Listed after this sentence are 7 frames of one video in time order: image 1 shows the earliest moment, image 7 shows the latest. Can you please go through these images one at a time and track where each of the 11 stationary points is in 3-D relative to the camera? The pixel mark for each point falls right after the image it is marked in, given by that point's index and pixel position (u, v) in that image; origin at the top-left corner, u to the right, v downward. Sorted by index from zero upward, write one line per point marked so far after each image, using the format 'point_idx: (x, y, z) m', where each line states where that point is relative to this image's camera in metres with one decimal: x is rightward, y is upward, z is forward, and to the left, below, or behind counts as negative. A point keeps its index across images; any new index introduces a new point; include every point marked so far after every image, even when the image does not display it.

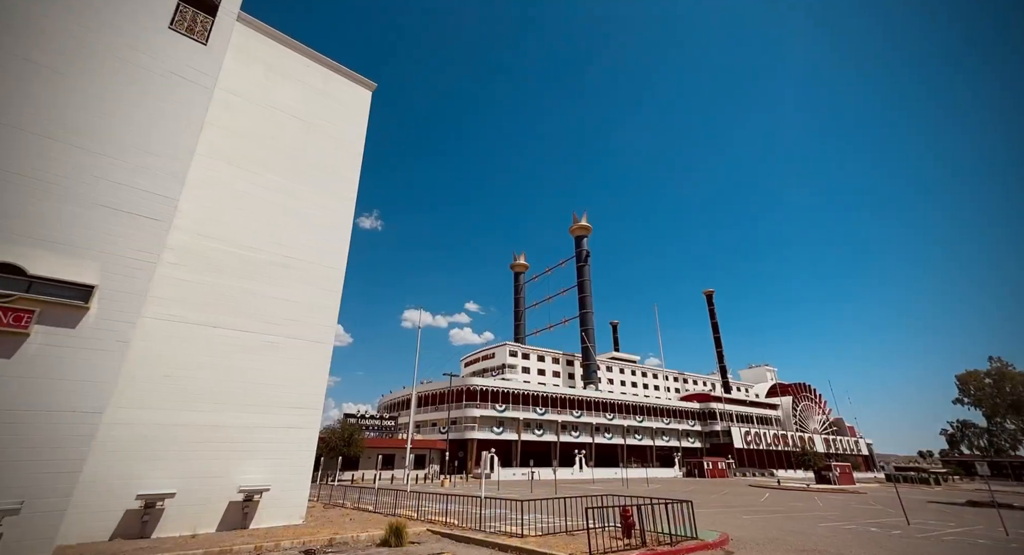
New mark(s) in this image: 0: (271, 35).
0: (-10.7, +10.7, +19.8) m
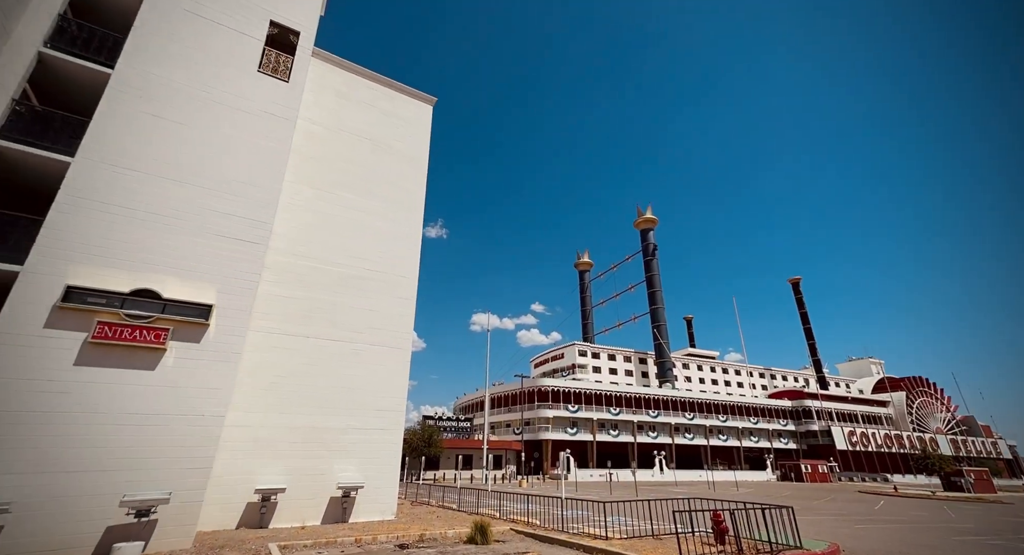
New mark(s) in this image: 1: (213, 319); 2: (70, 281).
0: (-8.1, +10.1, +21.8) m
1: (-9.0, -1.2, +13.2) m
2: (-11.4, -0.1, +11.4) m
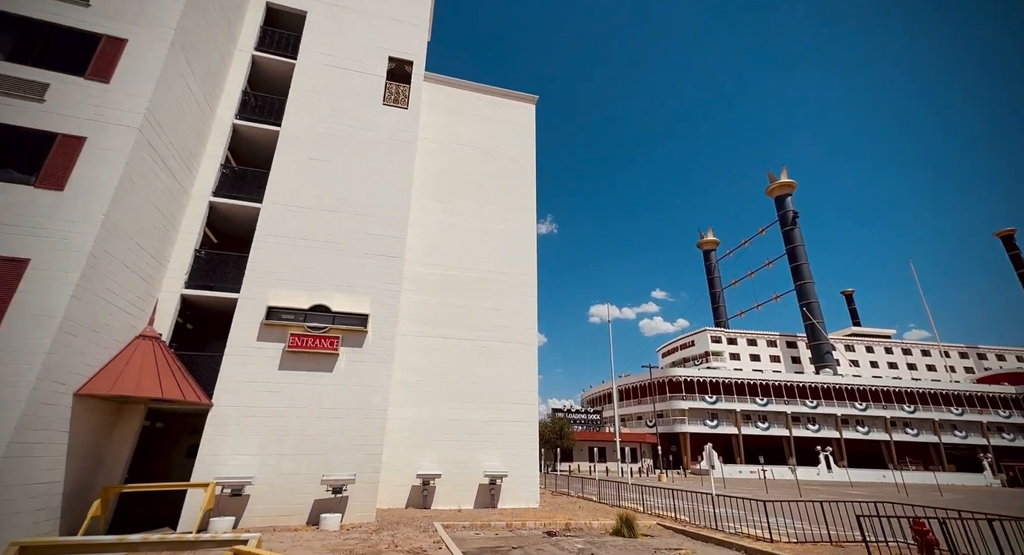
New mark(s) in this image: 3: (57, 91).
0: (-3.1, +9.9, +23.9) m
1: (-4.9, -1.6, +15.7) m
2: (-7.8, -0.8, +14.6) m
3: (-11.7, +4.8, +12.1) m
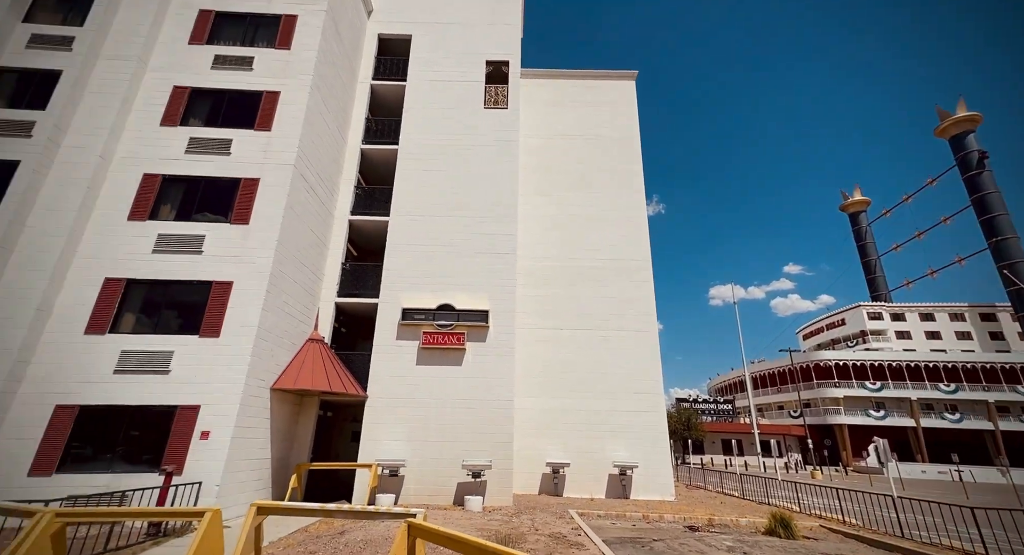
0: (+1.9, +10.4, +24.2) m
1: (-0.7, -1.5, +16.8) m
2: (-3.9, -0.9, +16.4) m
3: (-8.7, +4.2, +14.8) m
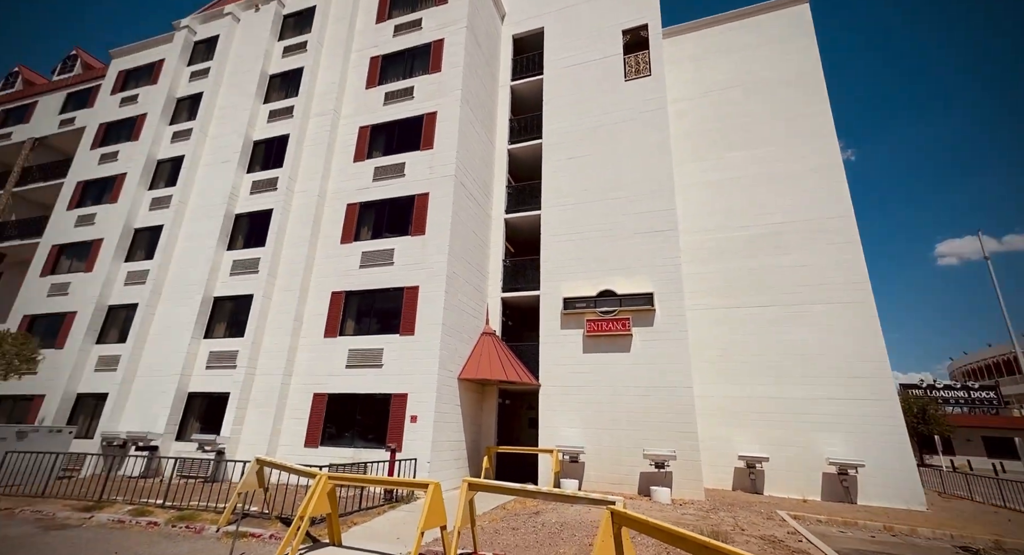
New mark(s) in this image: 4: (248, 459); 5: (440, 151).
0: (+8.8, +11.5, +21.9) m
1: (+5.0, -0.9, +15.9) m
2: (+1.8, -0.6, +16.6) m
3: (-3.7, +4.0, +16.9) m
4: (-8.0, -5.6, +14.6) m
5: (-2.5, +4.4, +16.5) m
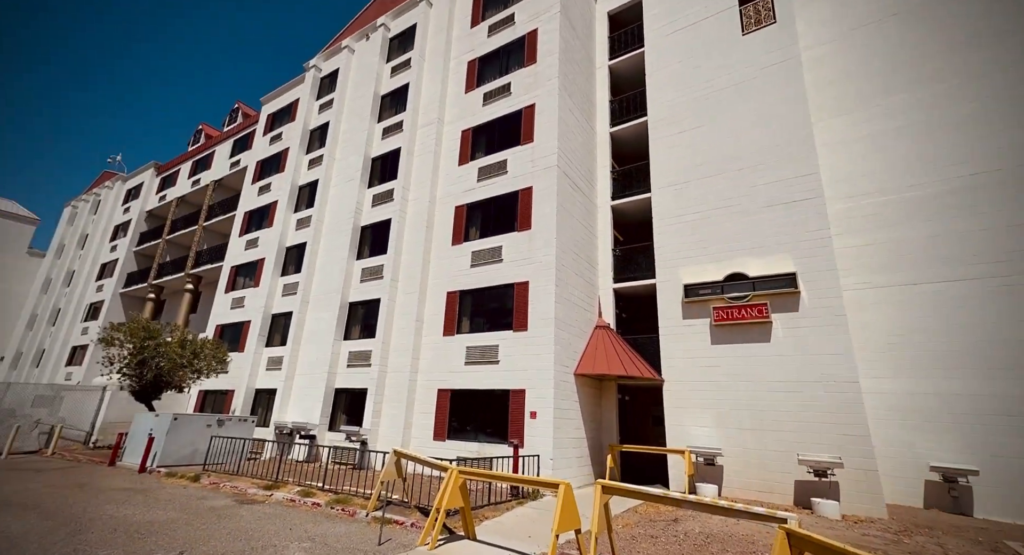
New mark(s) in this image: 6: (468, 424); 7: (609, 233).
0: (+12.8, +12.5, +18.7) m
1: (+8.5, -0.2, +13.8) m
2: (+5.6, -0.1, +15.3) m
3: (-0.1, +4.2, +16.8) m
4: (-4.1, -5.8, +15.6) m
5: (+1.0, +4.6, +16.2) m
6: (-1.4, -4.5, +14.5) m
7: (+3.7, +1.6, +17.5) m
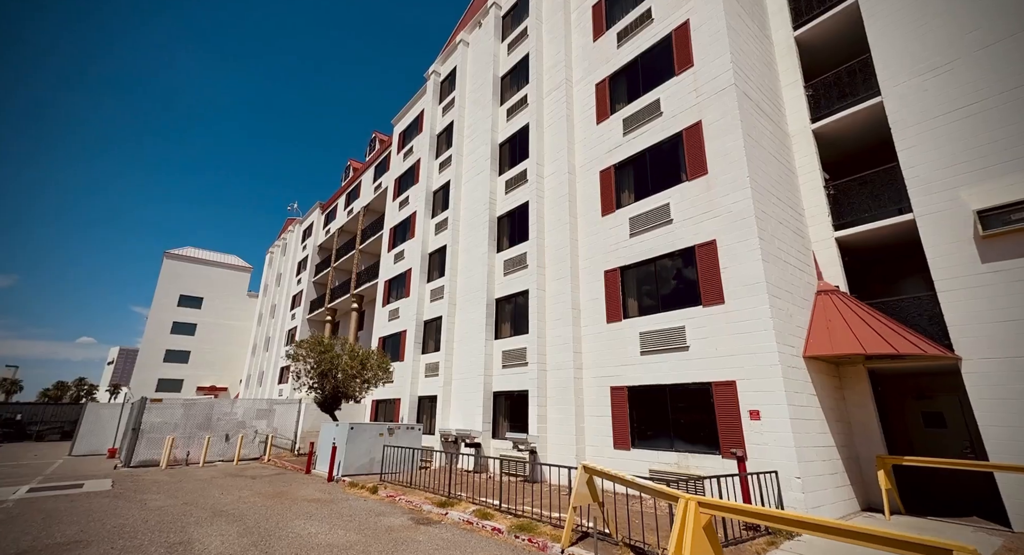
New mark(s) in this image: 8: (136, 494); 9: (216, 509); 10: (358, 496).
0: (+16.2, +15.0, +11.8) m
1: (+12.2, +1.8, +8.2) m
2: (+9.9, +1.5, +10.4) m
3: (+4.4, +5.1, +13.5) m
4: (+1.4, -5.2, +13.4) m
5: (+5.2, +5.7, +12.6) m
6: (+3.6, -3.7, +11.5) m
7: (+8.5, +3.1, +13.1) m
8: (-11.0, -6.4, +13.7) m
9: (-7.5, -5.9, +11.8) m
10: (-4.4, -6.2, +13.2) m
